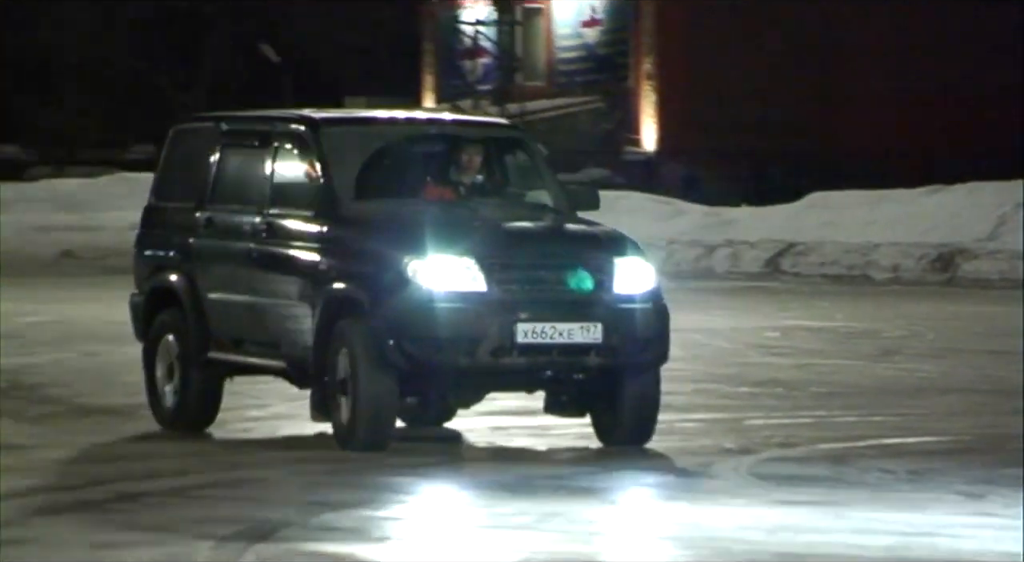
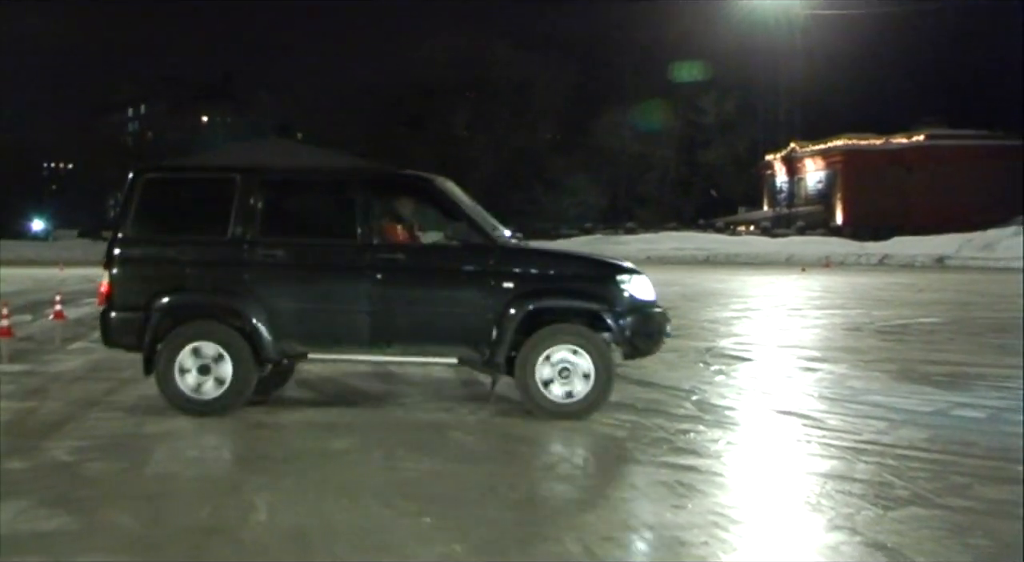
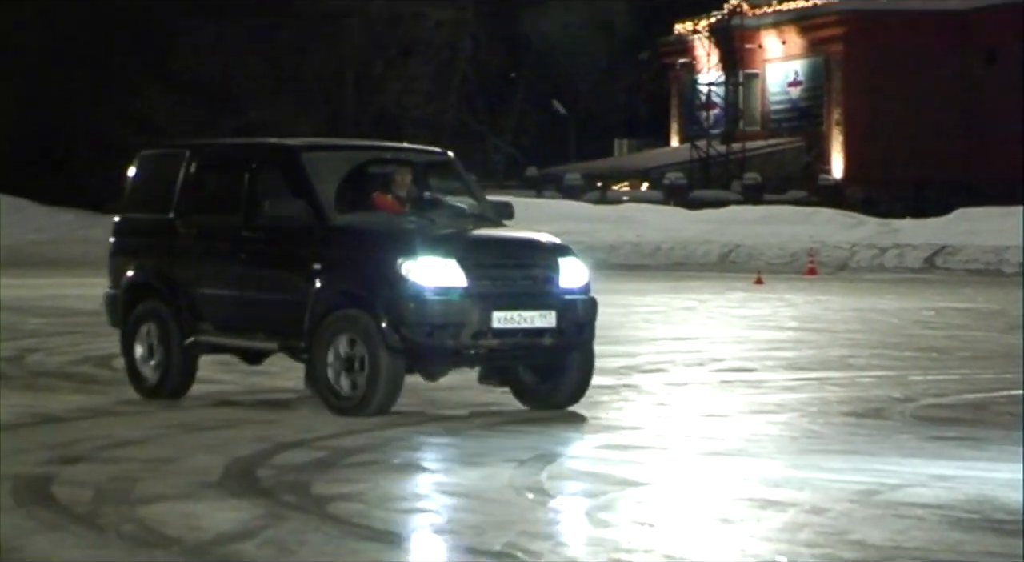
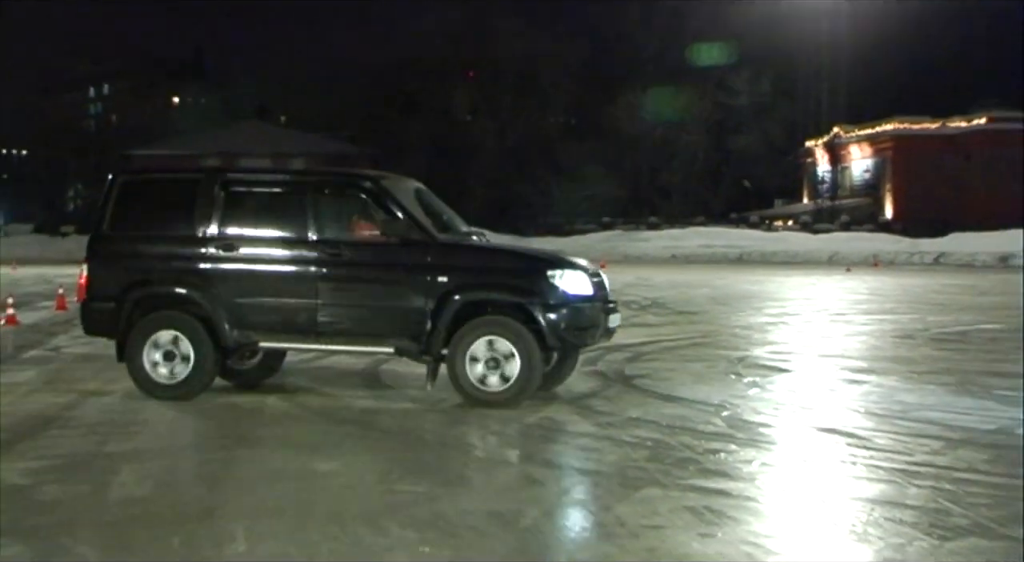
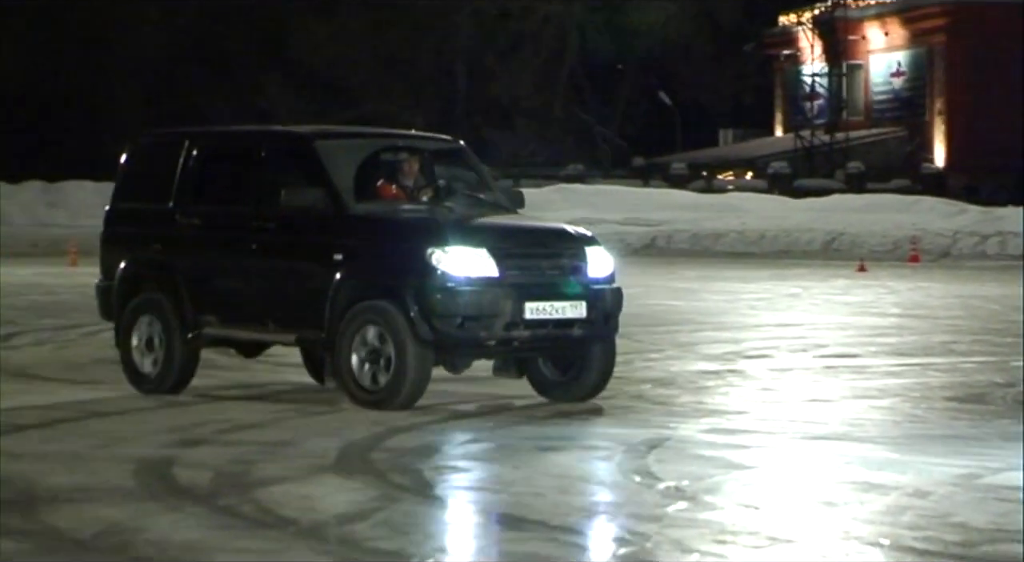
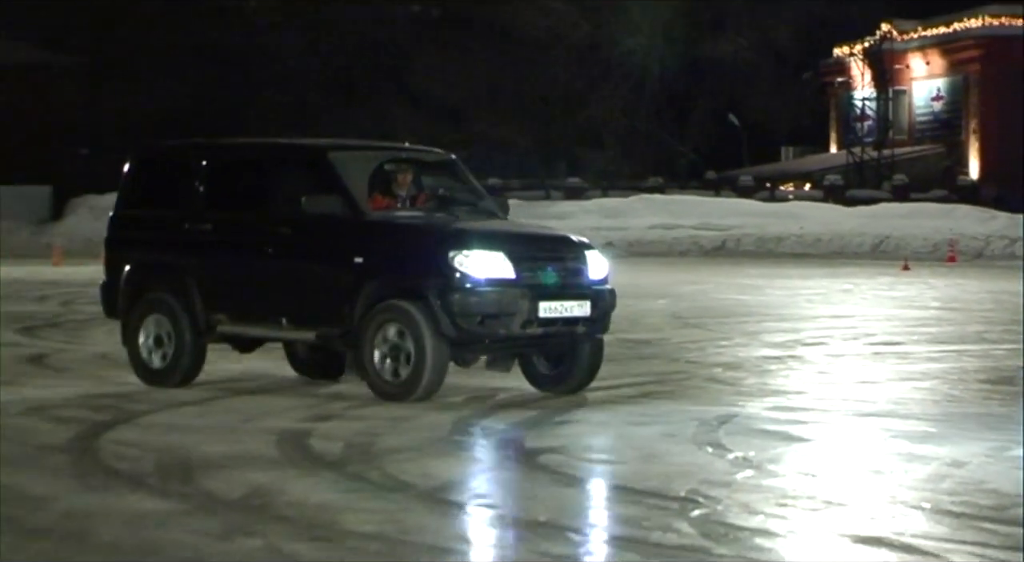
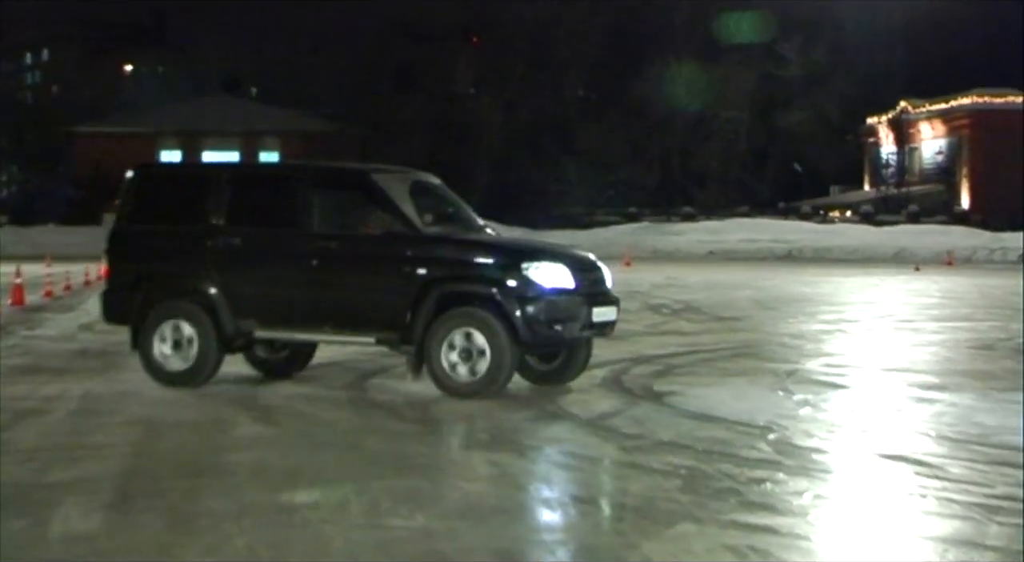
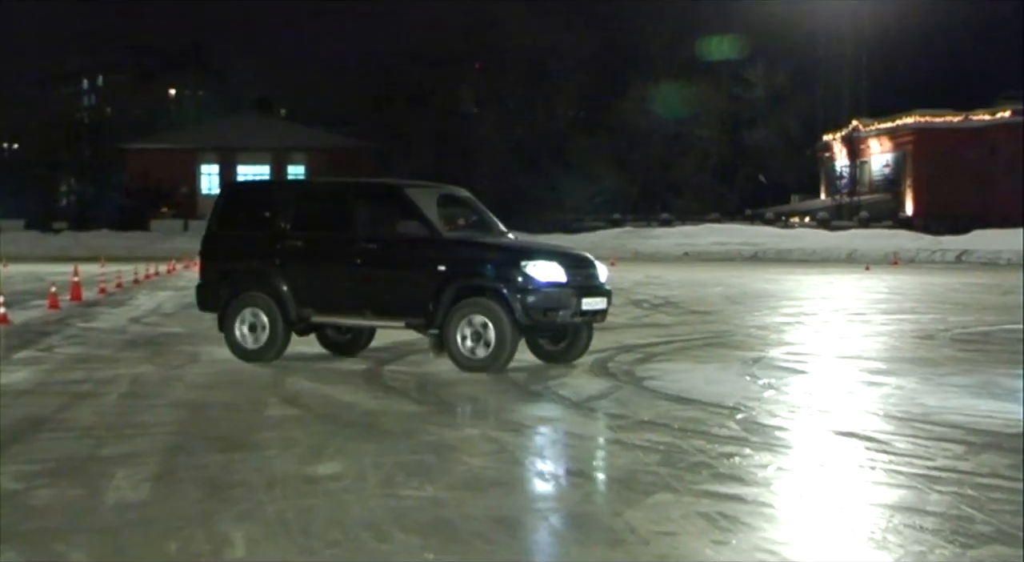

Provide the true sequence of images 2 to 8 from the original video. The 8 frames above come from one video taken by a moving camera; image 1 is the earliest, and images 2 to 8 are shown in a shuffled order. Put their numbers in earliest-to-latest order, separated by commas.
3, 5, 6, 8, 7, 4, 2
